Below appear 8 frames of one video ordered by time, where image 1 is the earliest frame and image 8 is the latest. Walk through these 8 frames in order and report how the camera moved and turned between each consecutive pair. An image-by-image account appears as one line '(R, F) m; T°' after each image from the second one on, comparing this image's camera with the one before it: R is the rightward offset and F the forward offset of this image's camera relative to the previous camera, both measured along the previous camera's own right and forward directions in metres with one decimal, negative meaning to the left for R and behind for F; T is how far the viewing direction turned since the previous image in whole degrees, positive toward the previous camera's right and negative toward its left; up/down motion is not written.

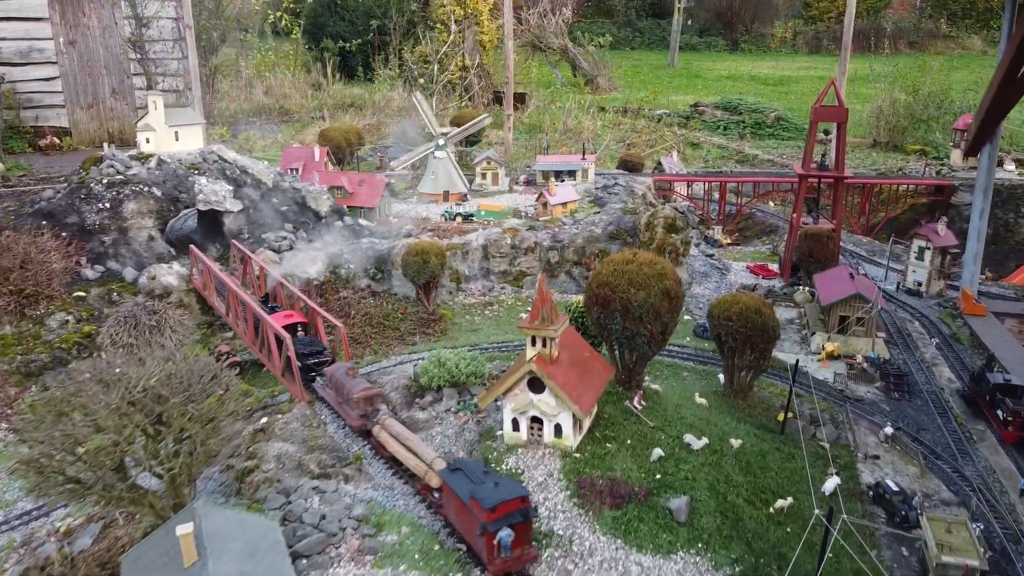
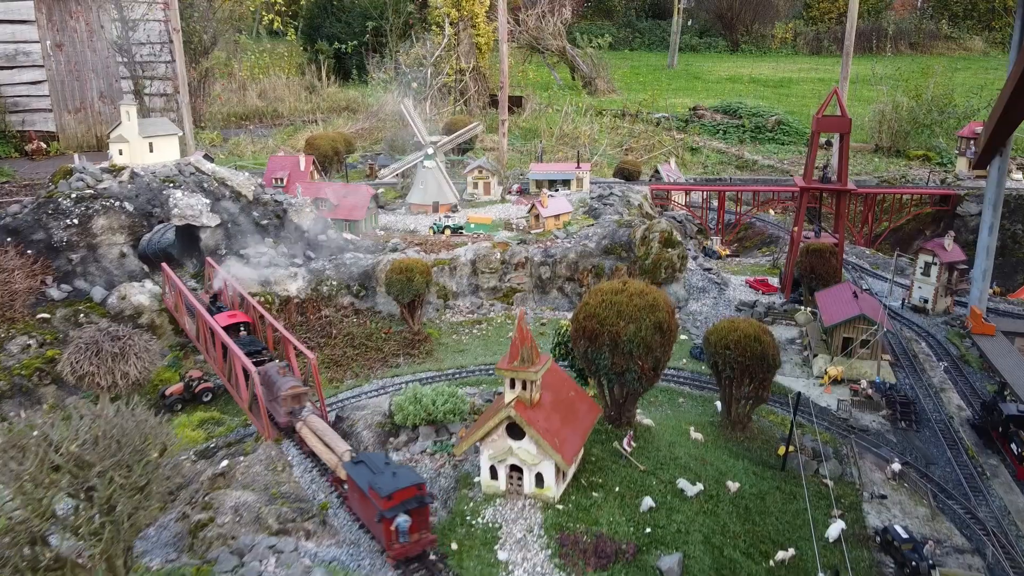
(+0.2, +0.6) m; 0°
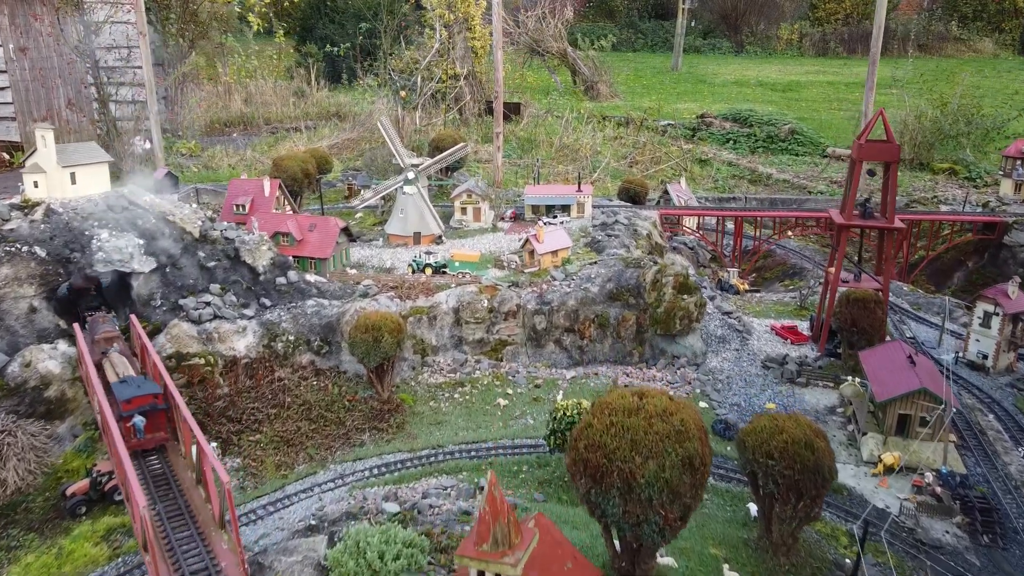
(+0.2, +2.3) m; 0°
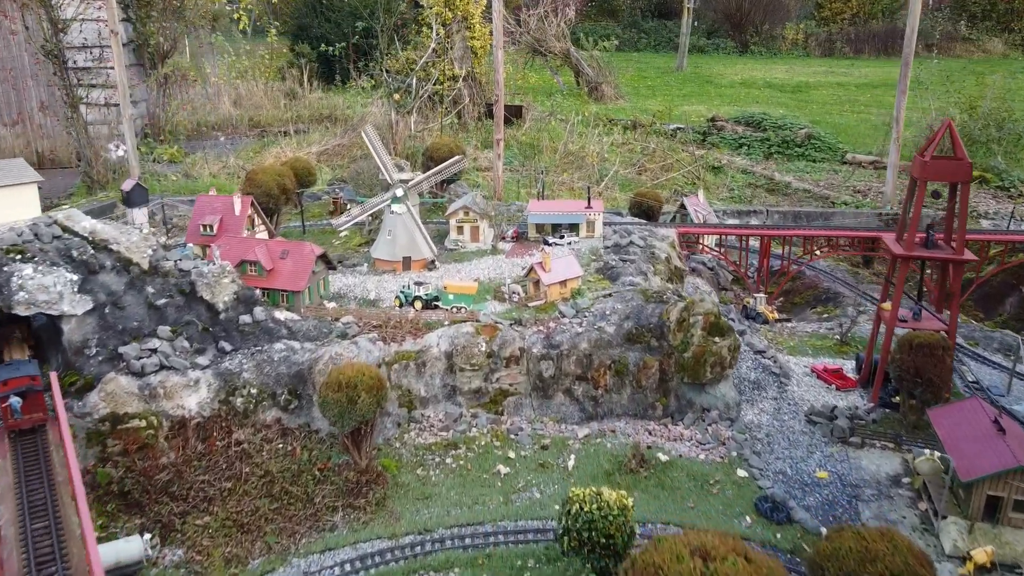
(0.0, +1.9) m; 0°
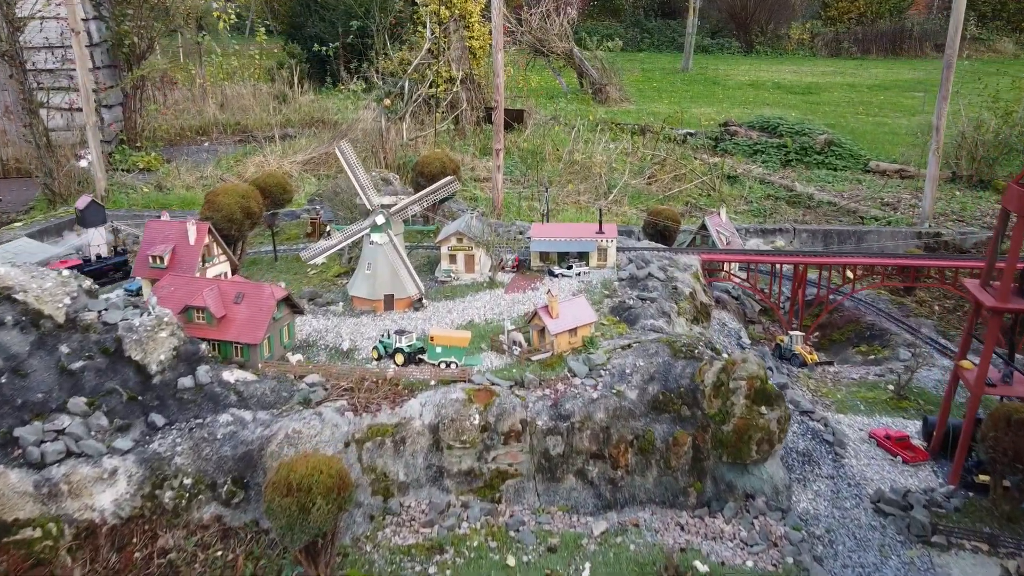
(0.0, +2.1) m; 0°
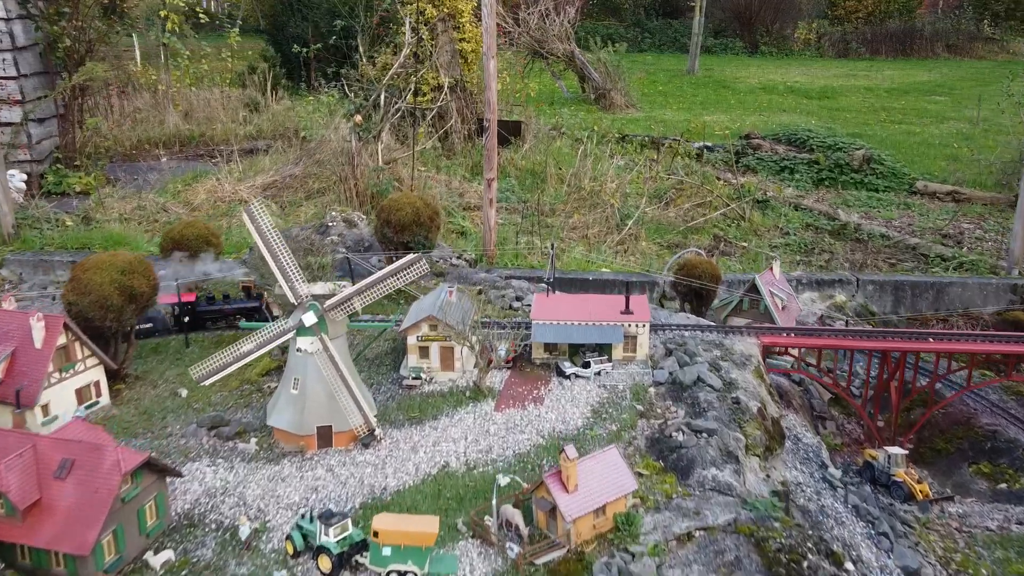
(0.0, +4.0) m; 0°
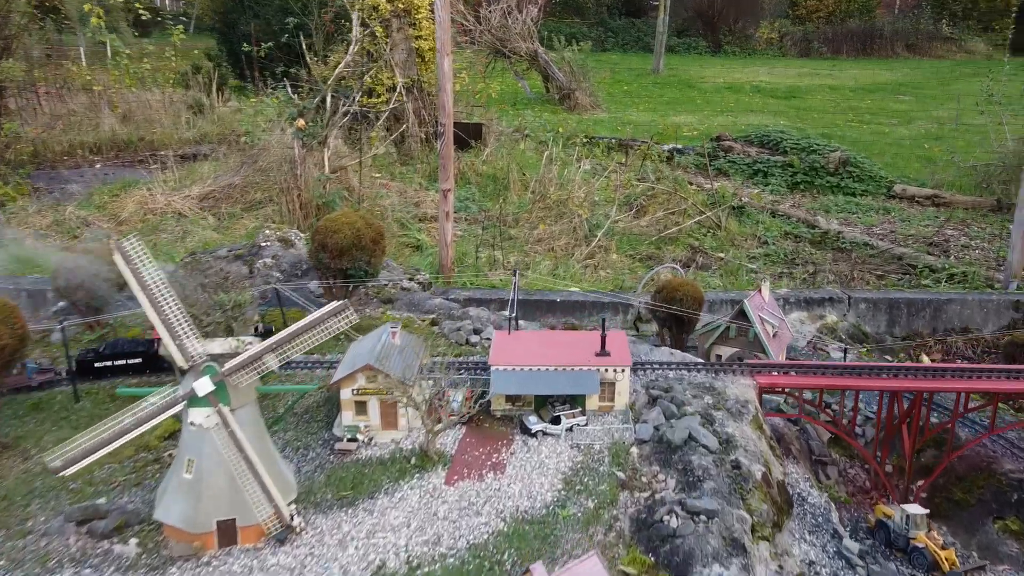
(+0.1, +1.7) m; +2°
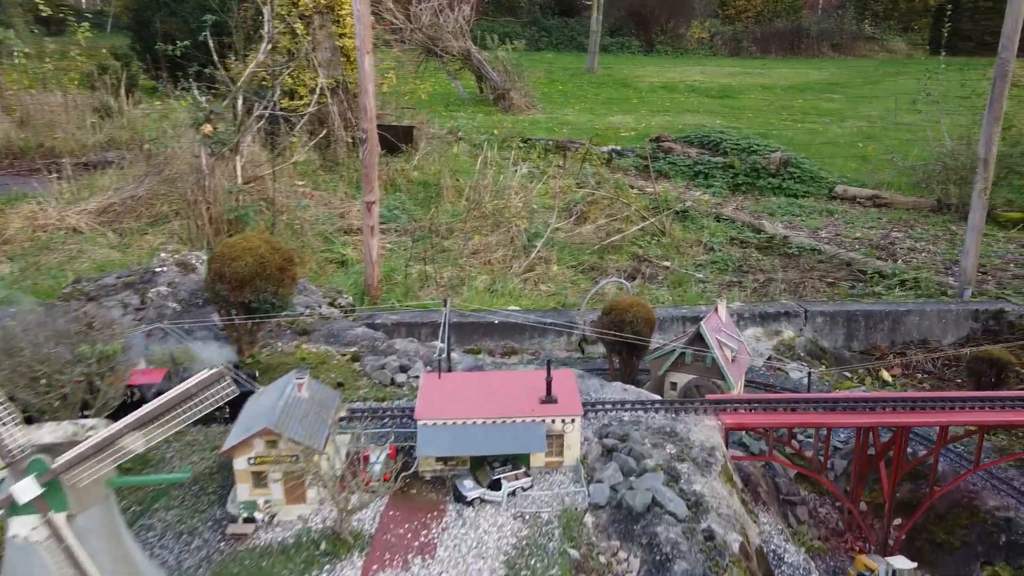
(+0.1, +1.4) m; +4°
